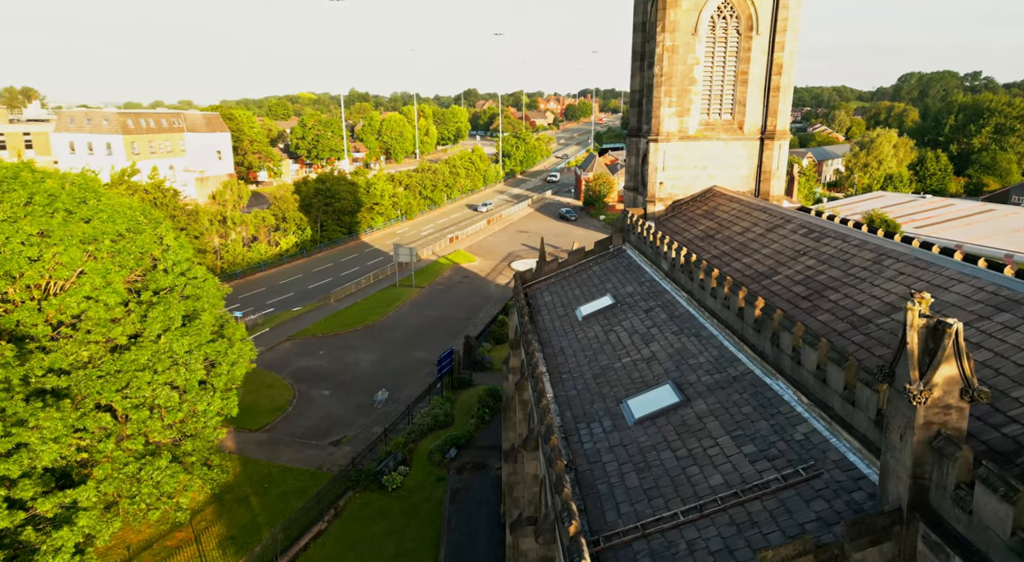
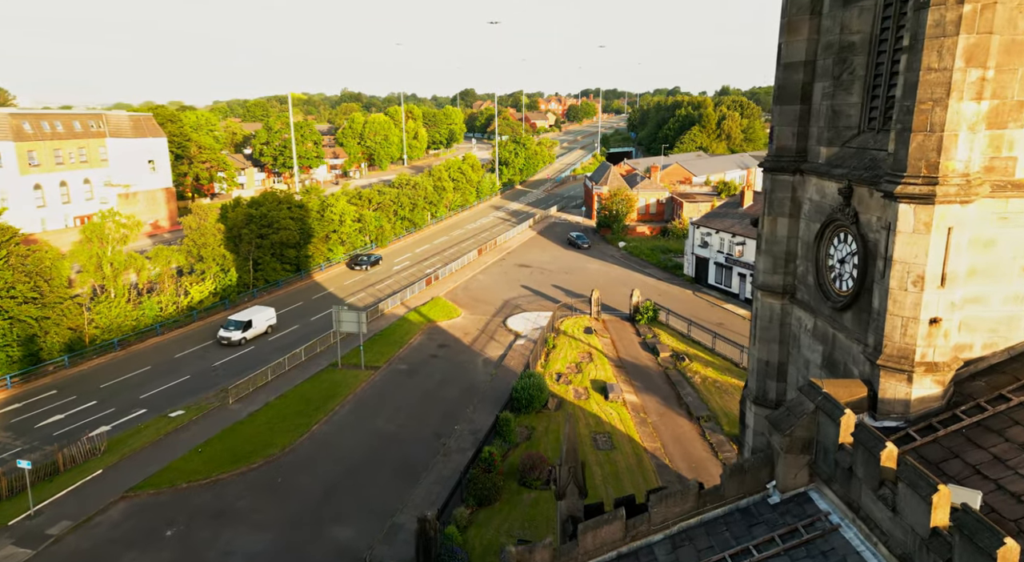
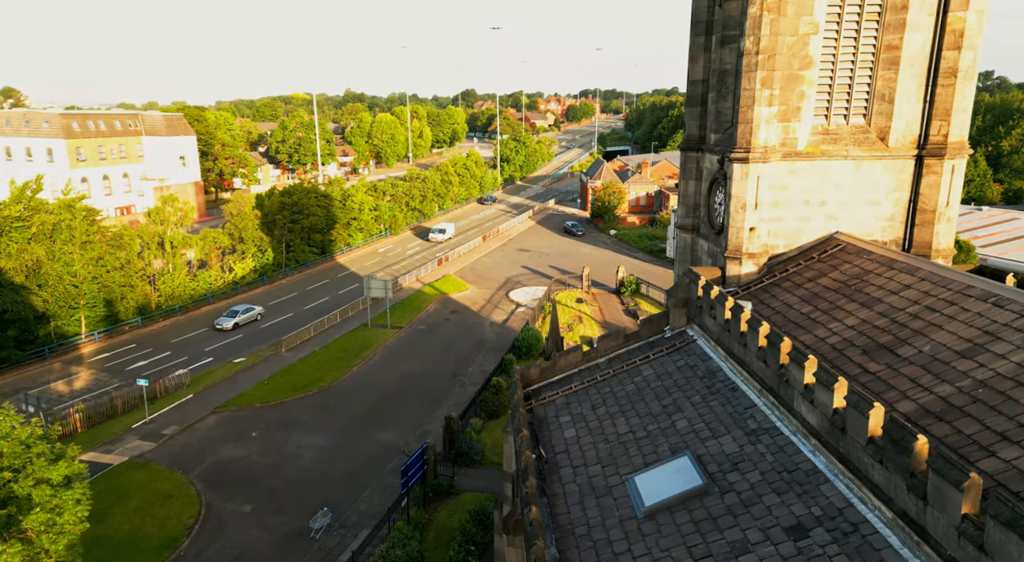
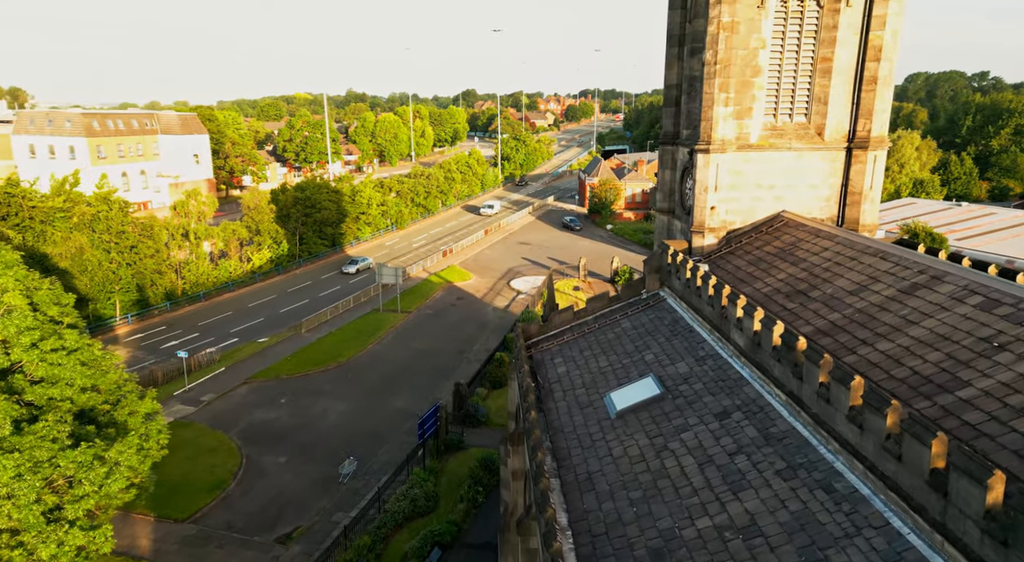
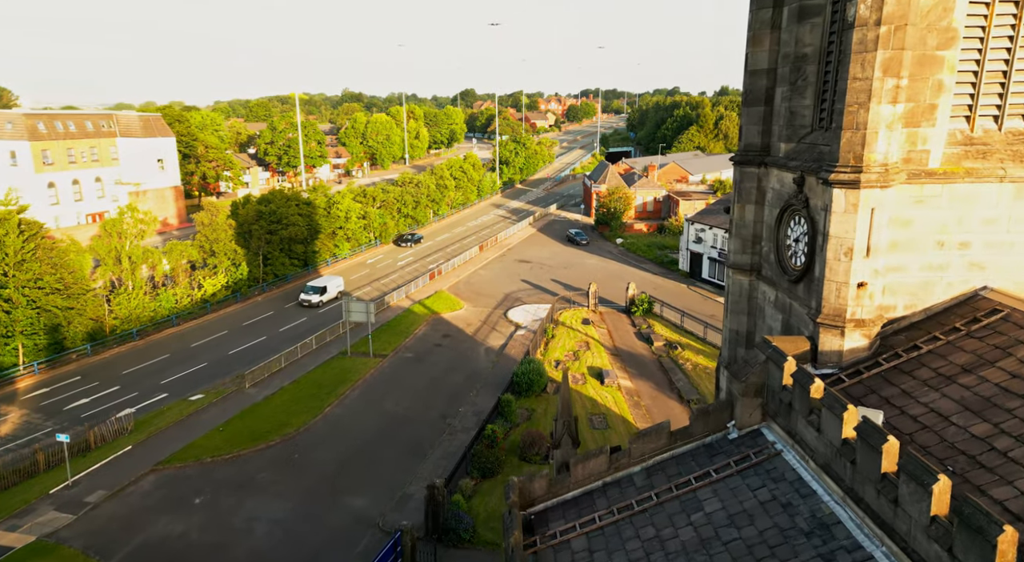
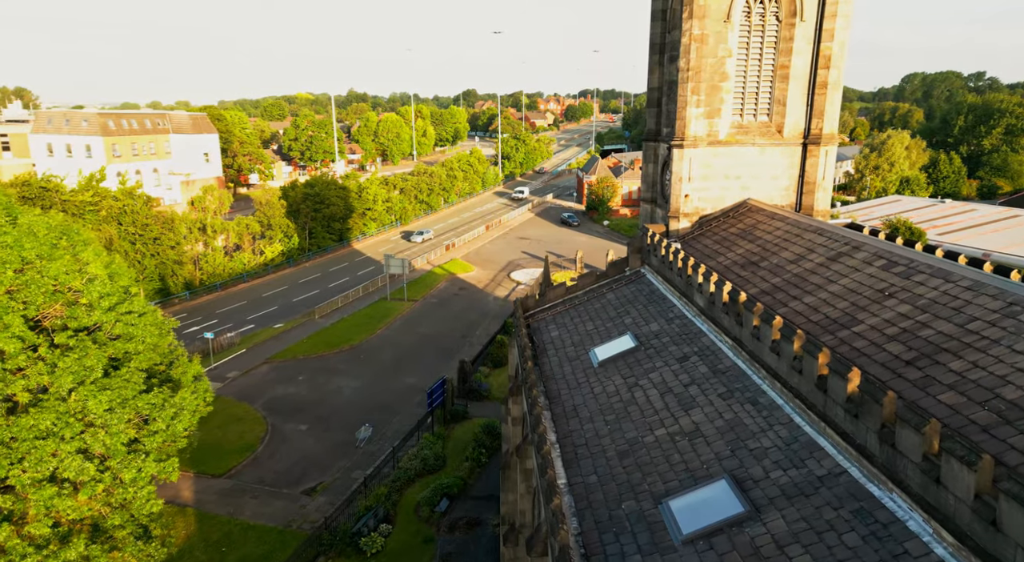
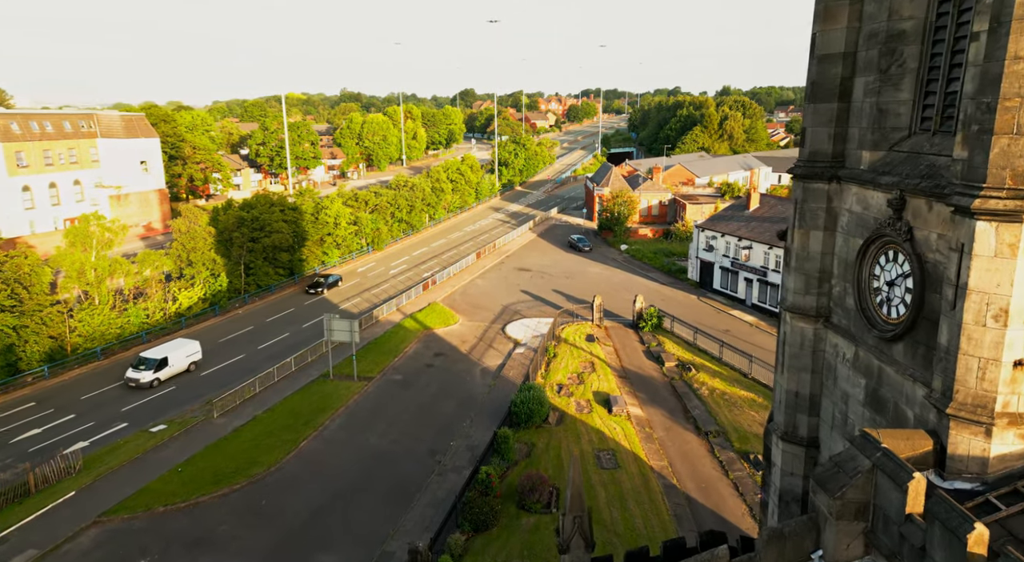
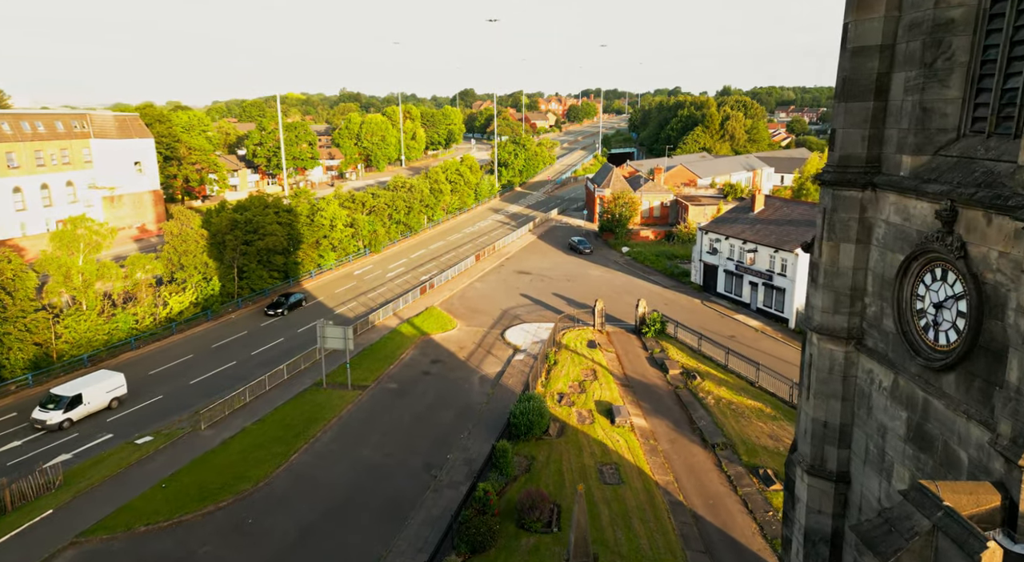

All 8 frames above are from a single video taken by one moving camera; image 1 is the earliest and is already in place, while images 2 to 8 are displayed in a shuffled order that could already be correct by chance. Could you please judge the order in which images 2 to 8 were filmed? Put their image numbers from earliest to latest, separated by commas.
6, 4, 3, 5, 2, 7, 8
